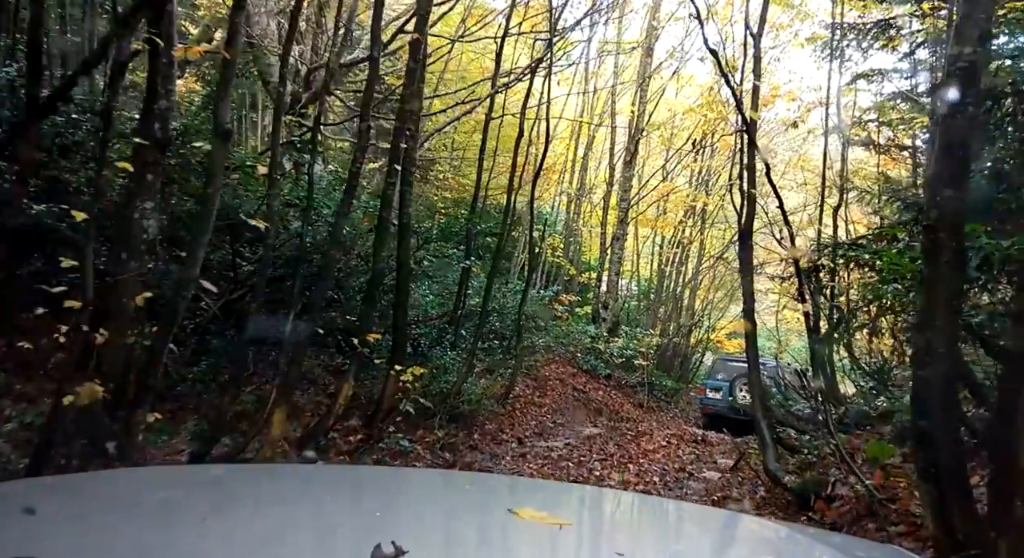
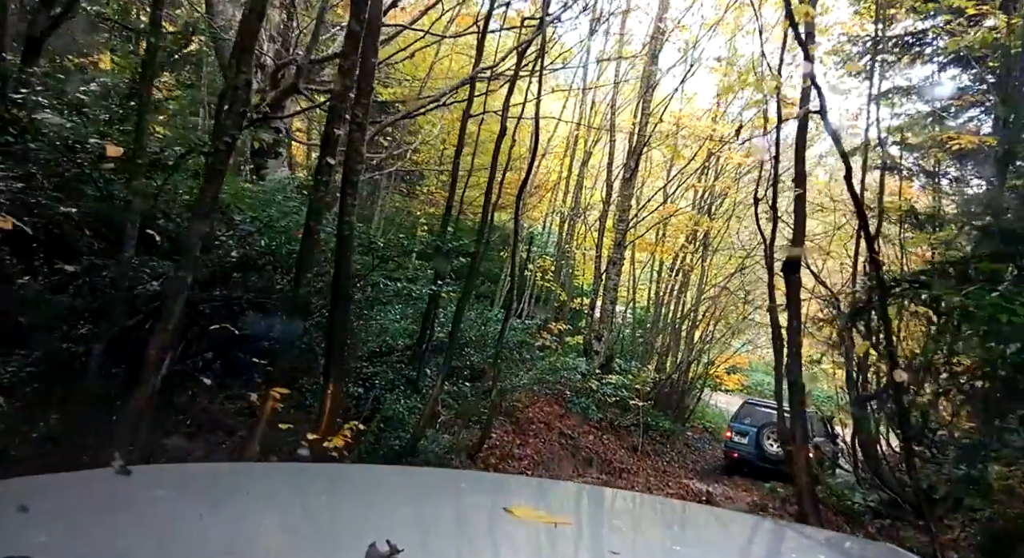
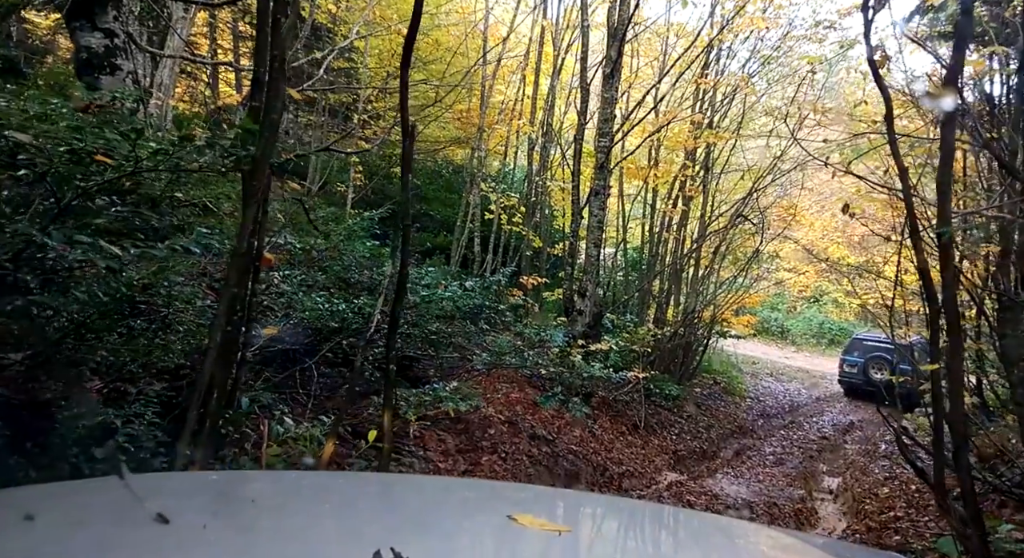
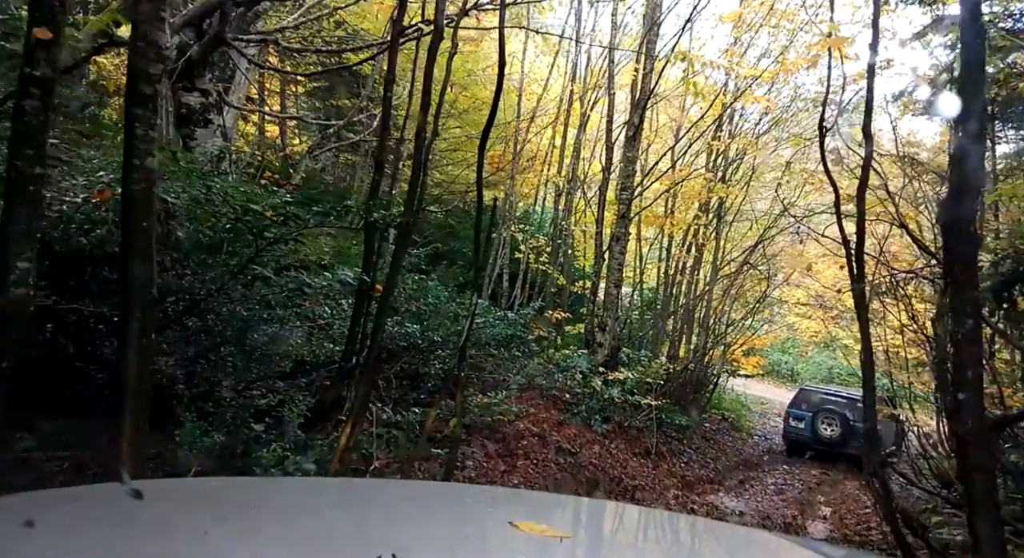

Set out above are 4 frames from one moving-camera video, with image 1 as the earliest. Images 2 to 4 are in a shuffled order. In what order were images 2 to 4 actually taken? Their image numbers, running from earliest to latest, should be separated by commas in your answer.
2, 4, 3
